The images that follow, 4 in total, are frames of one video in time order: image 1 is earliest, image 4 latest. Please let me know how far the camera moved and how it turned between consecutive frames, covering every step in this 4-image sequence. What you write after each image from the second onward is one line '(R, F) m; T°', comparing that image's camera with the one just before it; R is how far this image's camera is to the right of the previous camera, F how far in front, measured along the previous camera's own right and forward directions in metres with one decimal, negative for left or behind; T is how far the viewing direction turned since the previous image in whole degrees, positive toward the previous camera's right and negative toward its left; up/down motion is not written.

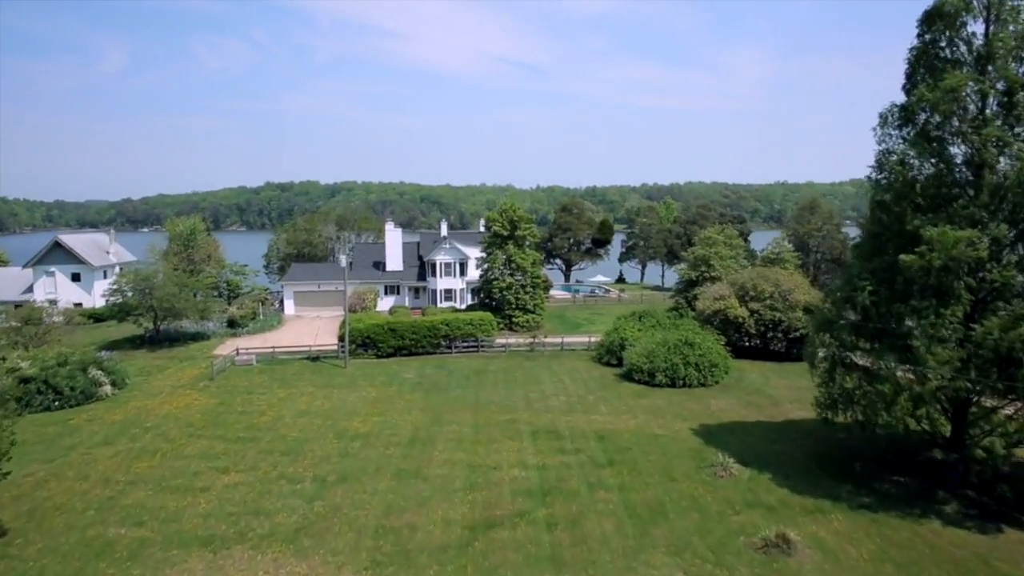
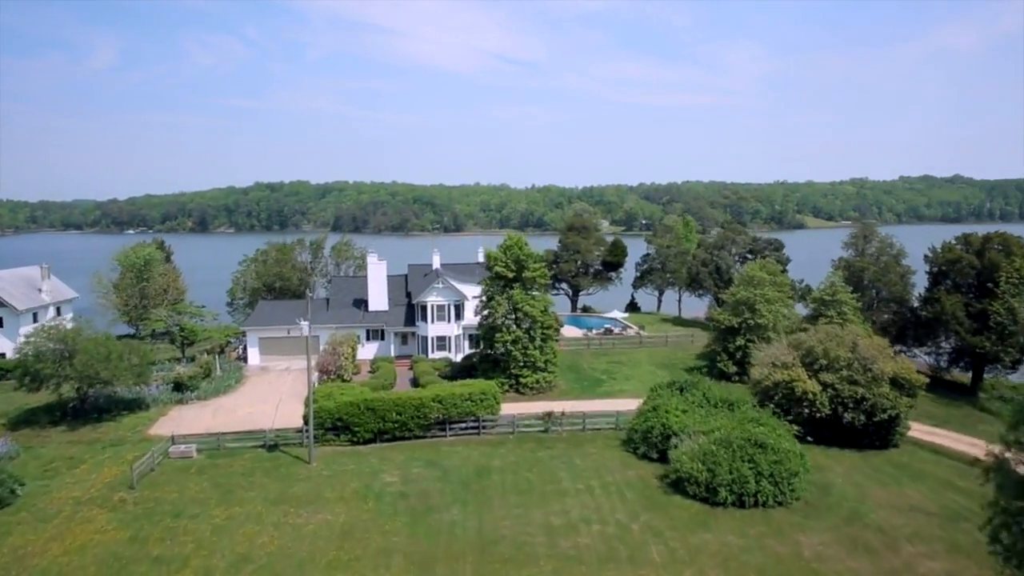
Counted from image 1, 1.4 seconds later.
(-0.6, +7.6) m; 0°
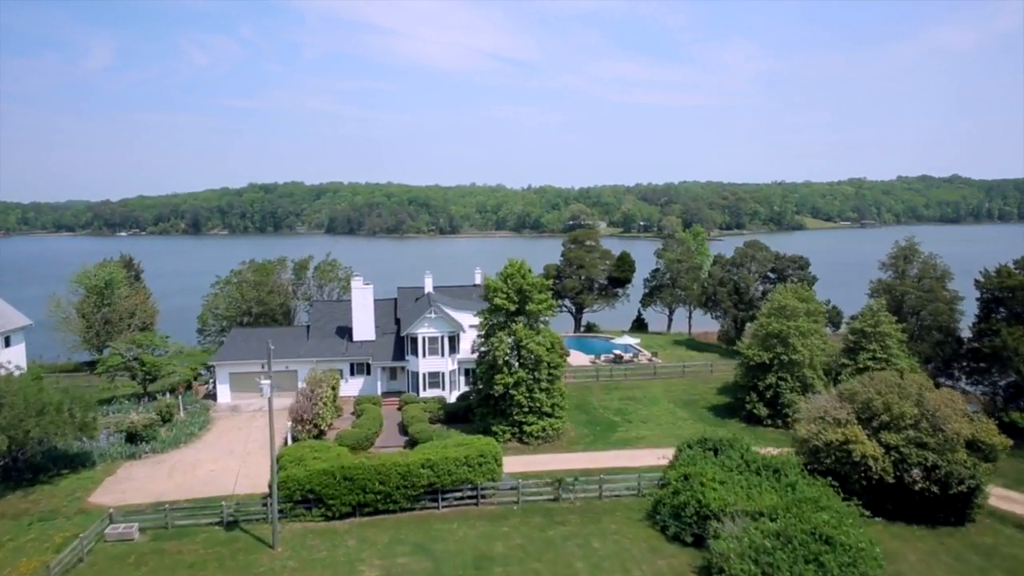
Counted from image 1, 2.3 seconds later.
(-0.2, +4.6) m; 0°
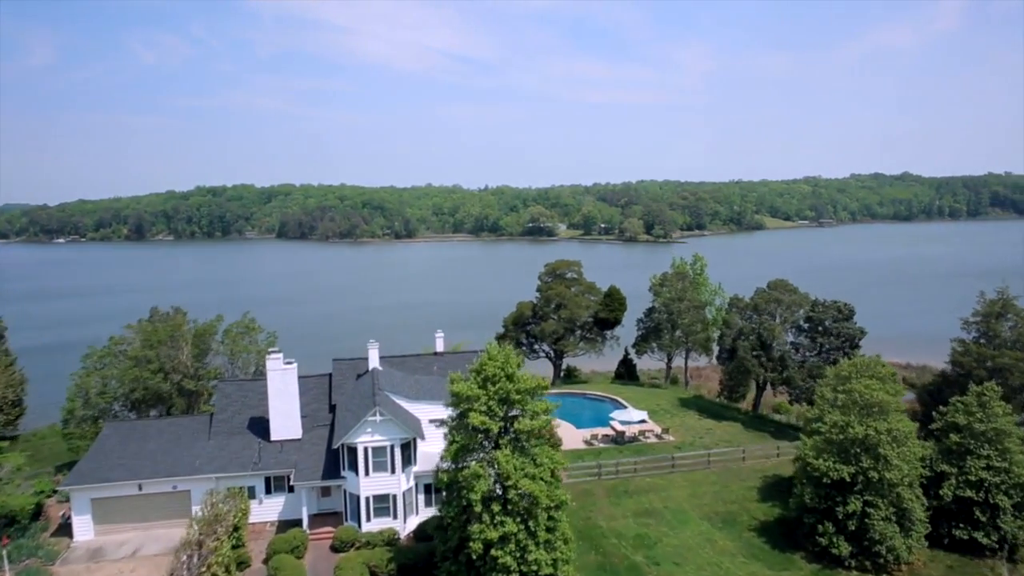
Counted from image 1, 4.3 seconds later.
(-0.6, +10.3) m; +3°
